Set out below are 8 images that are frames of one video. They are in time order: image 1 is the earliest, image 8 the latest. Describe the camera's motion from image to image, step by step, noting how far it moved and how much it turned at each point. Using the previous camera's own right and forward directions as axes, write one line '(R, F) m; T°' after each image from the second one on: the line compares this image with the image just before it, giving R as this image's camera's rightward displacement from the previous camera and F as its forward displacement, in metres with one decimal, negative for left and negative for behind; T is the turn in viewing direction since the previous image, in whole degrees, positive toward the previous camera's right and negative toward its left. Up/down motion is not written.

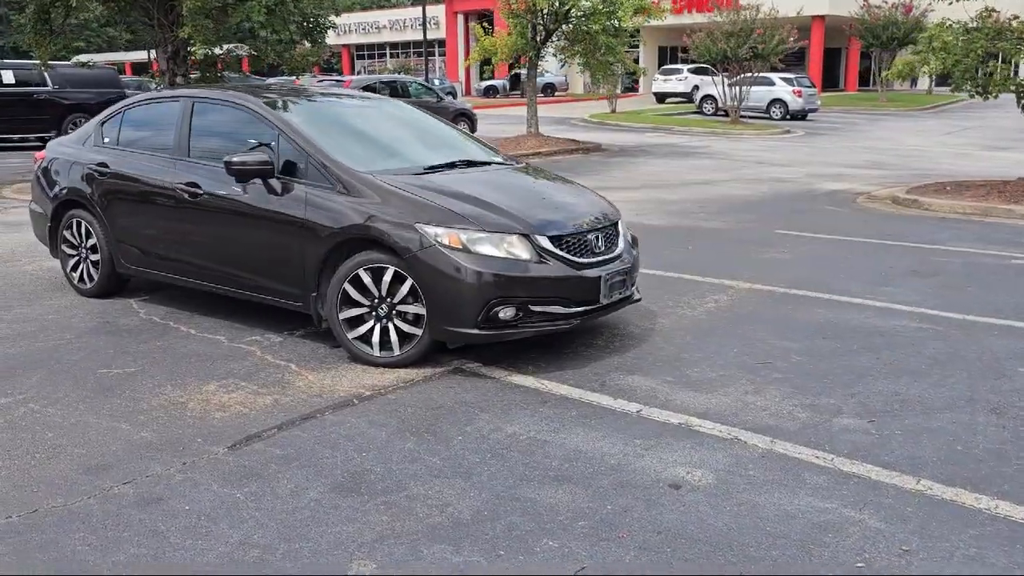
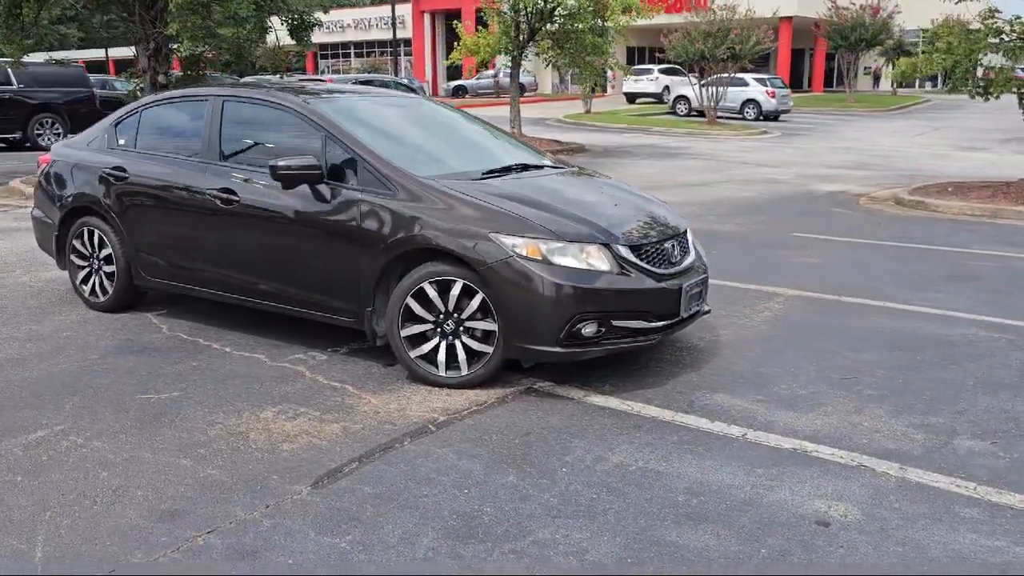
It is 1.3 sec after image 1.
(-0.7, +0.4) m; +3°
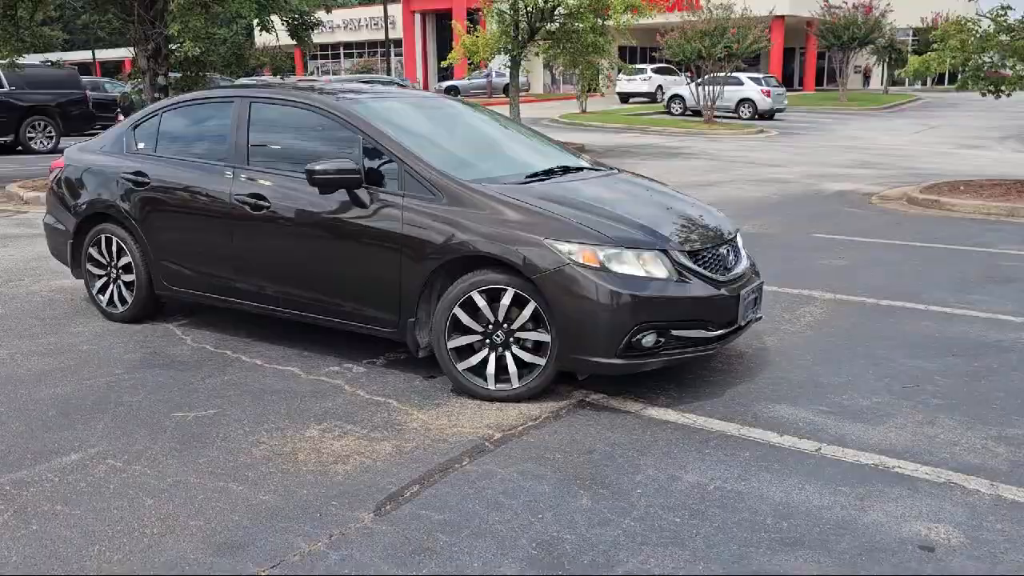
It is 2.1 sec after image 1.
(-0.3, +0.2) m; +1°
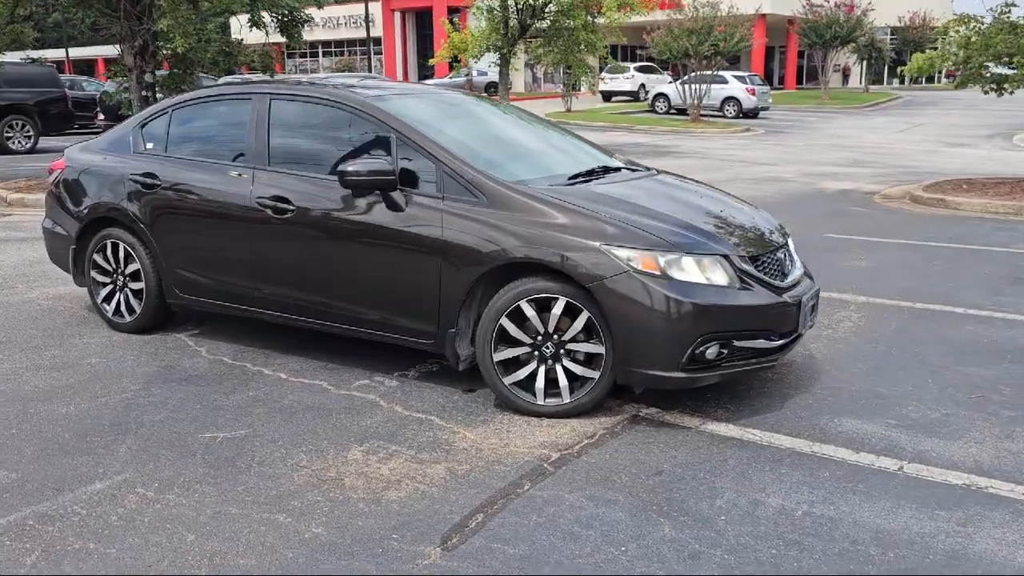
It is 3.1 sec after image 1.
(-0.4, +0.3) m; +1°
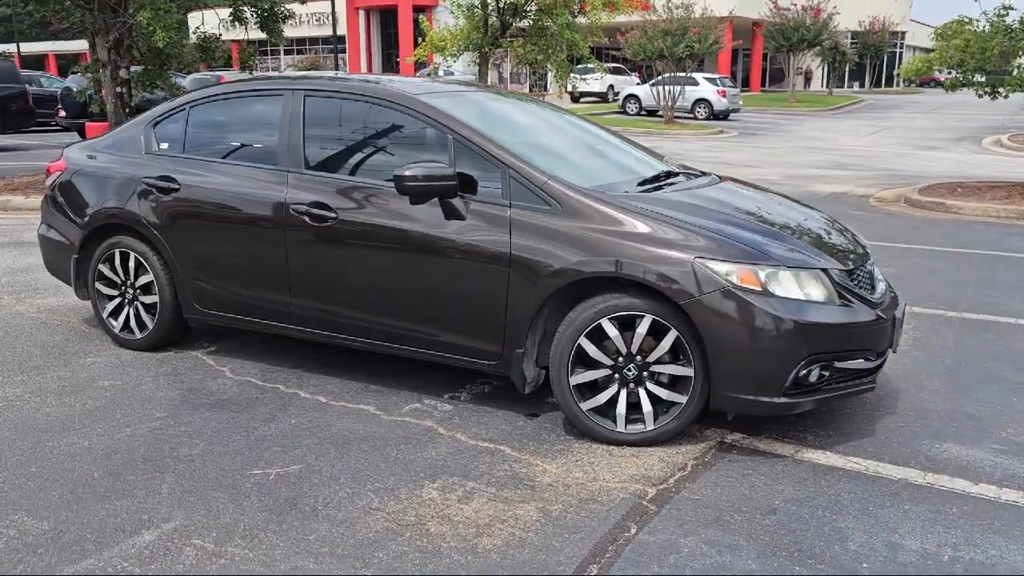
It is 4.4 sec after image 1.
(-0.5, +0.4) m; +3°
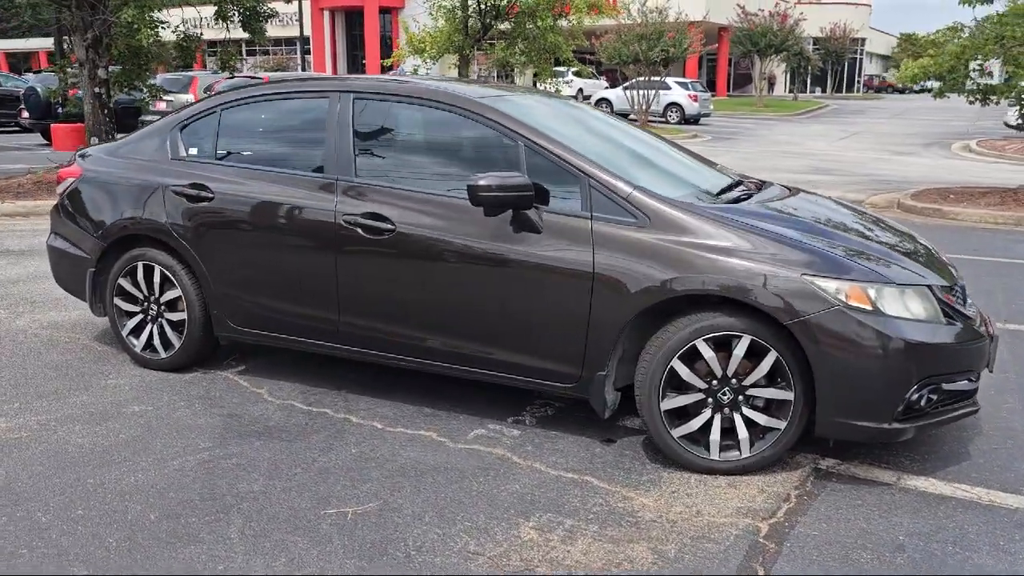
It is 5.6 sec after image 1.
(-0.5, +0.3) m; +3°
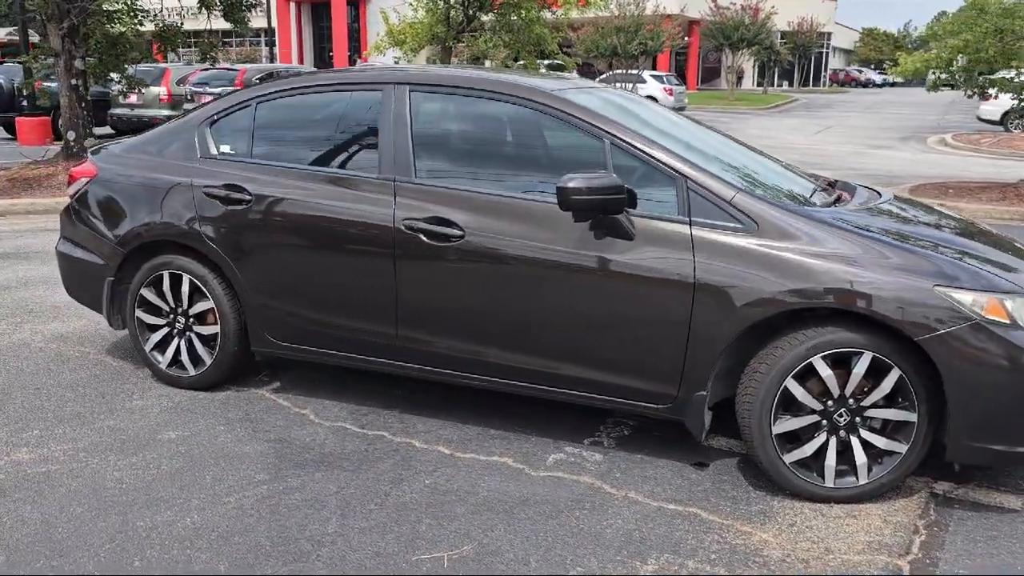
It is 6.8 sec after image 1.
(-0.5, +0.4) m; +2°
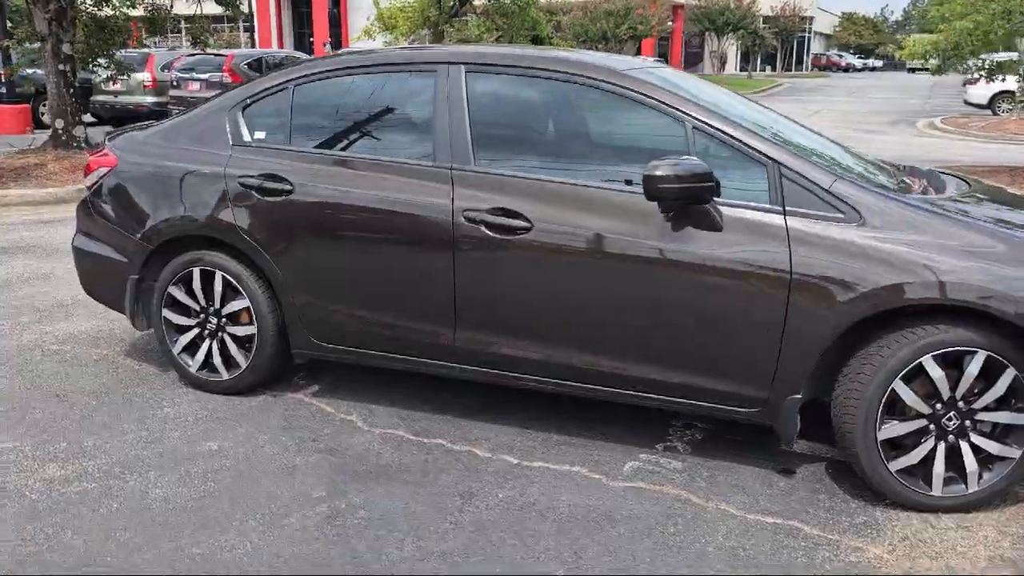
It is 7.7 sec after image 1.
(-0.4, +0.3) m; +1°
